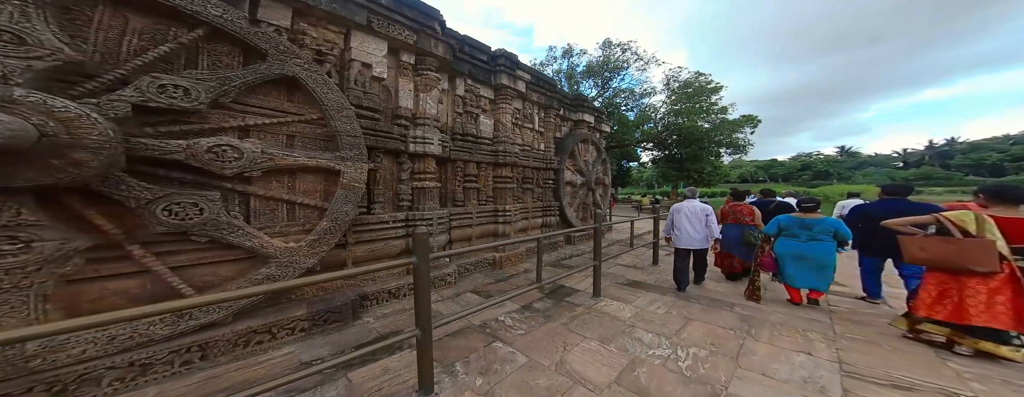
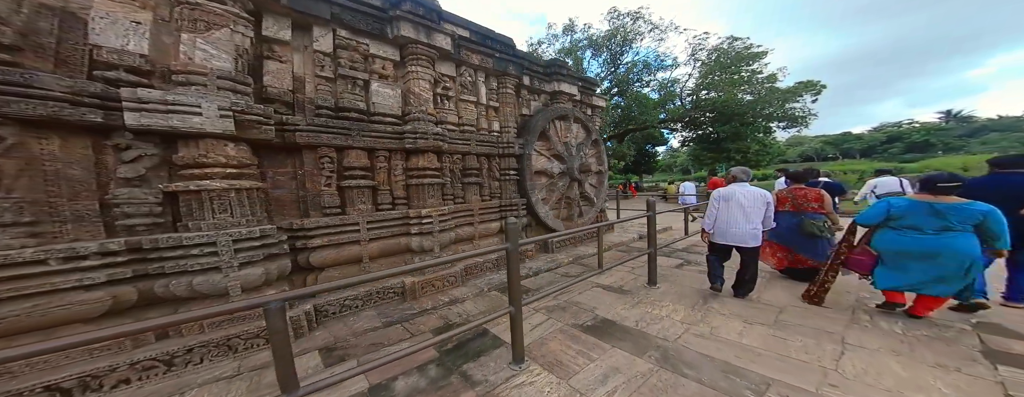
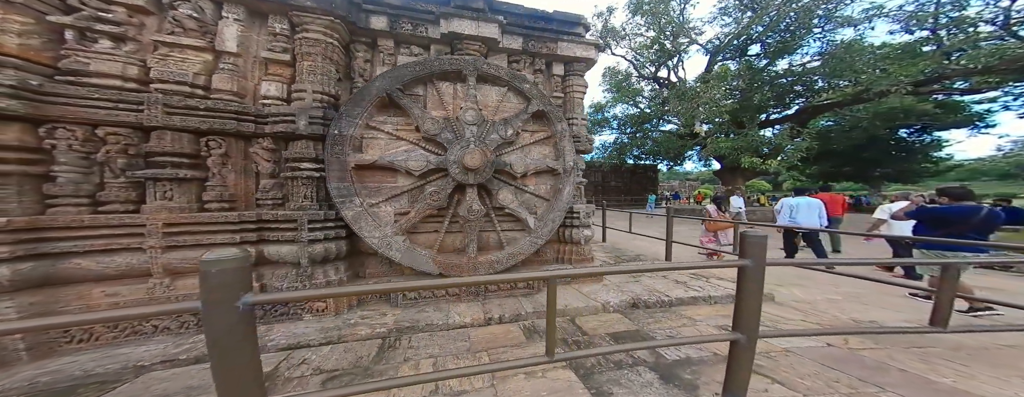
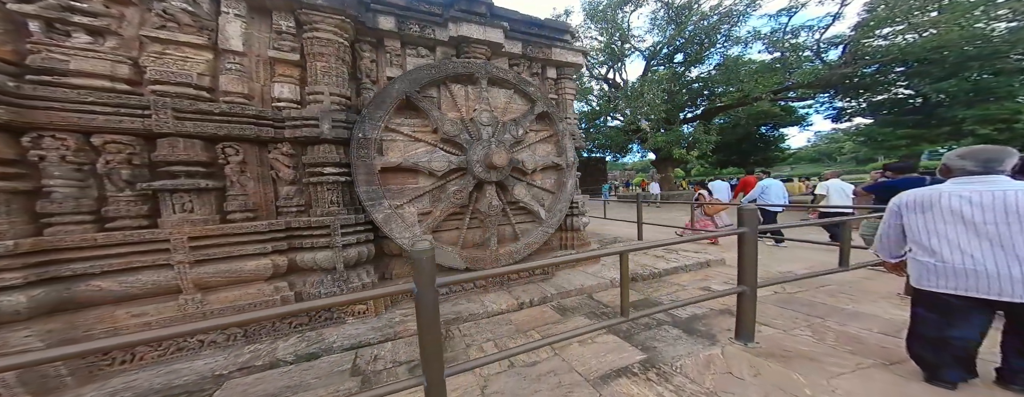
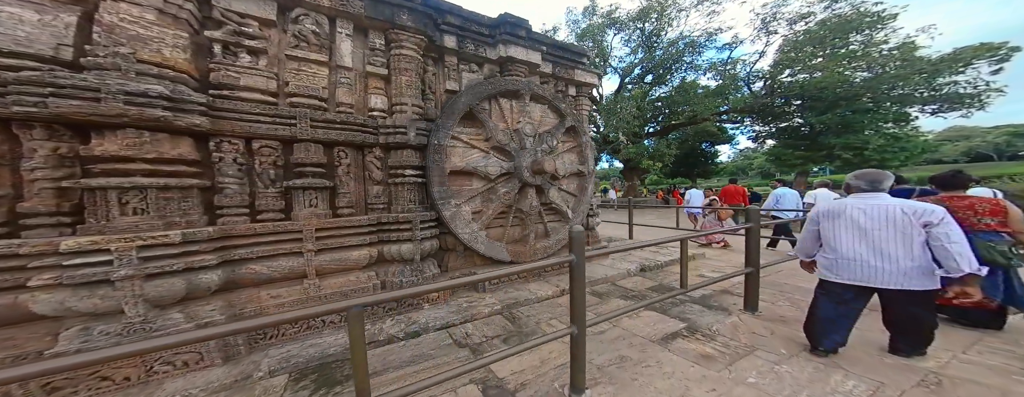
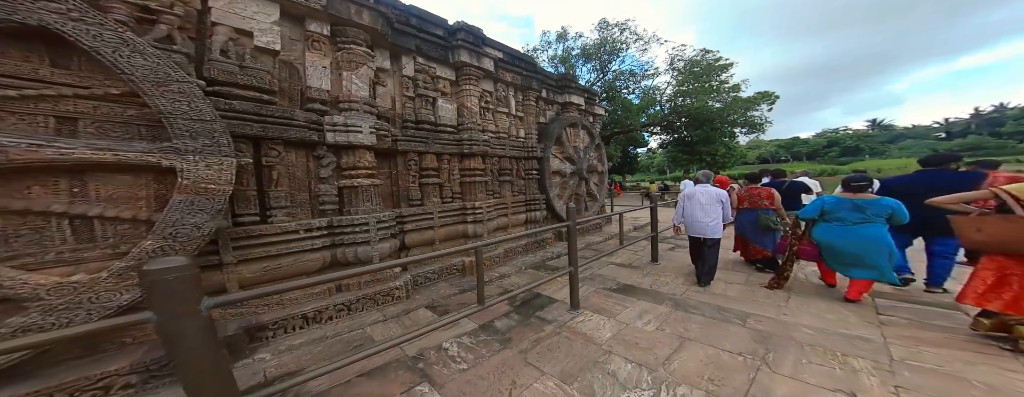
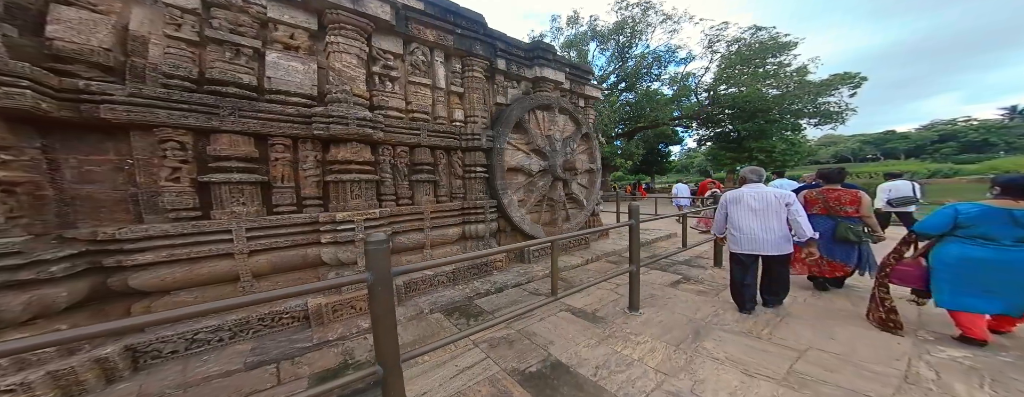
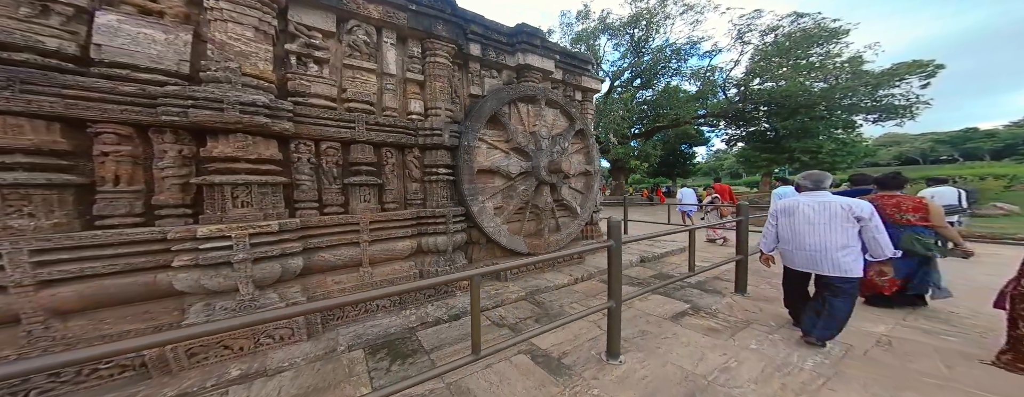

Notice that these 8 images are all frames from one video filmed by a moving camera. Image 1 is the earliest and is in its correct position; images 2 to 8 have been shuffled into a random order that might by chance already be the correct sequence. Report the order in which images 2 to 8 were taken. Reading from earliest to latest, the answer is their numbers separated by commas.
6, 2, 7, 8, 5, 4, 3
